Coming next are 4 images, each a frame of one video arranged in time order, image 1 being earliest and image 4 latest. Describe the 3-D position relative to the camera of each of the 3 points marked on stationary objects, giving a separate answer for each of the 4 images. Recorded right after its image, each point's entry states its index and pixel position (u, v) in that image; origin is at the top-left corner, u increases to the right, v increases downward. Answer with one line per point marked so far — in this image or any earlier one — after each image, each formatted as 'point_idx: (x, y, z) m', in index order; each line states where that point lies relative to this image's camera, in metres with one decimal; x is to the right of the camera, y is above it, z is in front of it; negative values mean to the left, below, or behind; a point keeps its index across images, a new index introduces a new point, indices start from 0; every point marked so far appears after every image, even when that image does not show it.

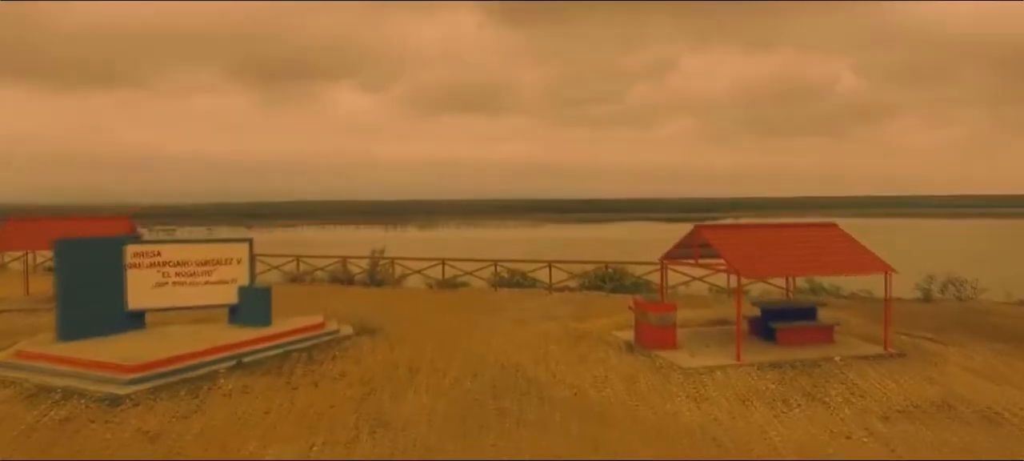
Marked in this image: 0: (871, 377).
0: (+3.8, -1.5, +8.9) m
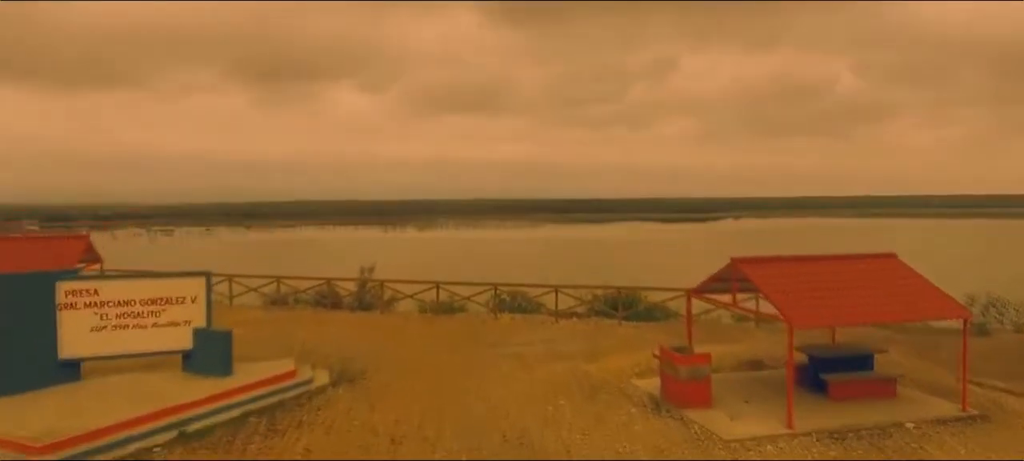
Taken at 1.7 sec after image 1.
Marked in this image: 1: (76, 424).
0: (+3.8, -1.9, +7.3) m
1: (-4.0, -1.7, +7.8) m
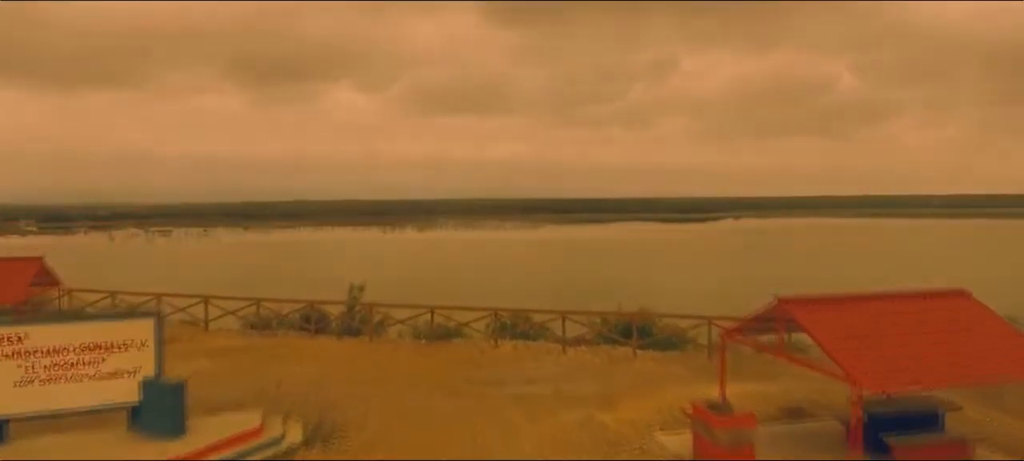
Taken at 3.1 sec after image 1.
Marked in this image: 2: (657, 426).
0: (+3.9, -2.2, +5.9) m
1: (-4.0, -2.0, +6.4) m
2: (+1.5, -2.1, +9.1) m
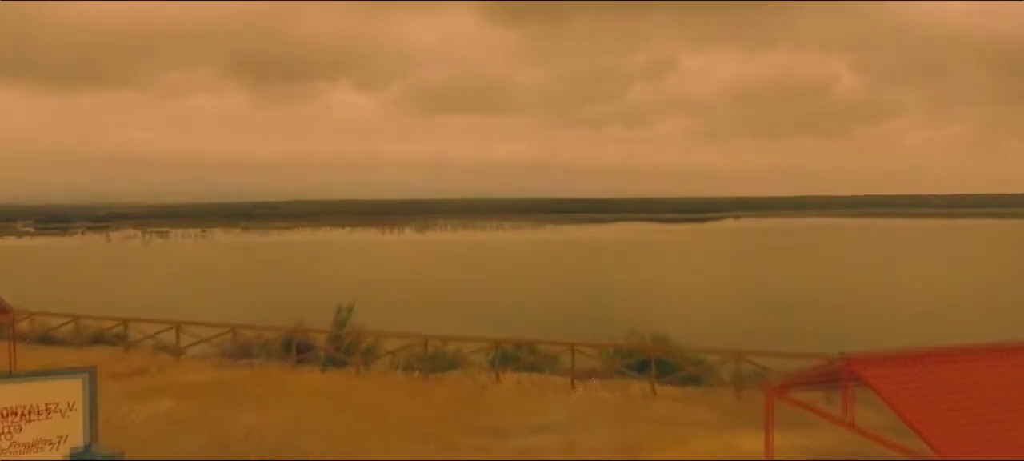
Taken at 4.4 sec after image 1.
0: (+3.9, -2.5, +4.5) m
1: (-4.0, -2.3, +5.0) m
2: (+1.6, -2.4, +7.7) m
